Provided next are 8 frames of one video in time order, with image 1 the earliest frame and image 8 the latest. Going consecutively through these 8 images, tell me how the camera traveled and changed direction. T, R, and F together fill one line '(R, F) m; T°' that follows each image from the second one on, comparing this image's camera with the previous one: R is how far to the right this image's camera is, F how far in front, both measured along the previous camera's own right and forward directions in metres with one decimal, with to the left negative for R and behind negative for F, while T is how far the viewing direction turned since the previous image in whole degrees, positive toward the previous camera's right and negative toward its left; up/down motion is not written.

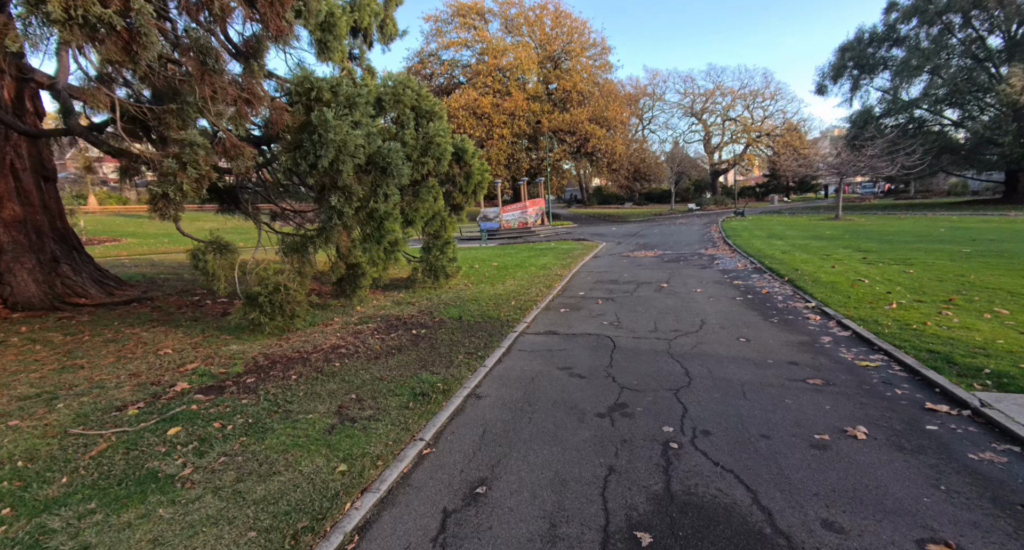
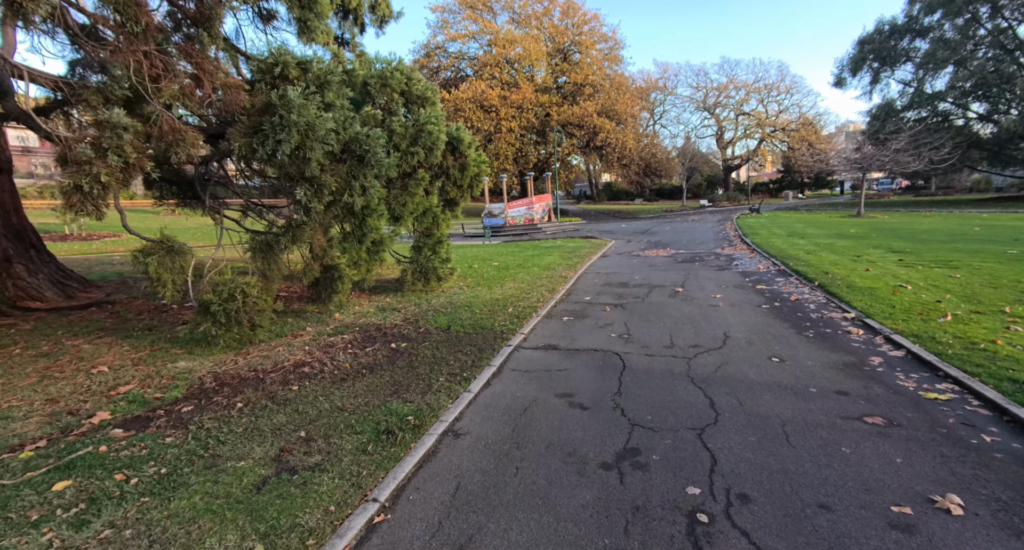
(+0.2, +0.8) m; -1°
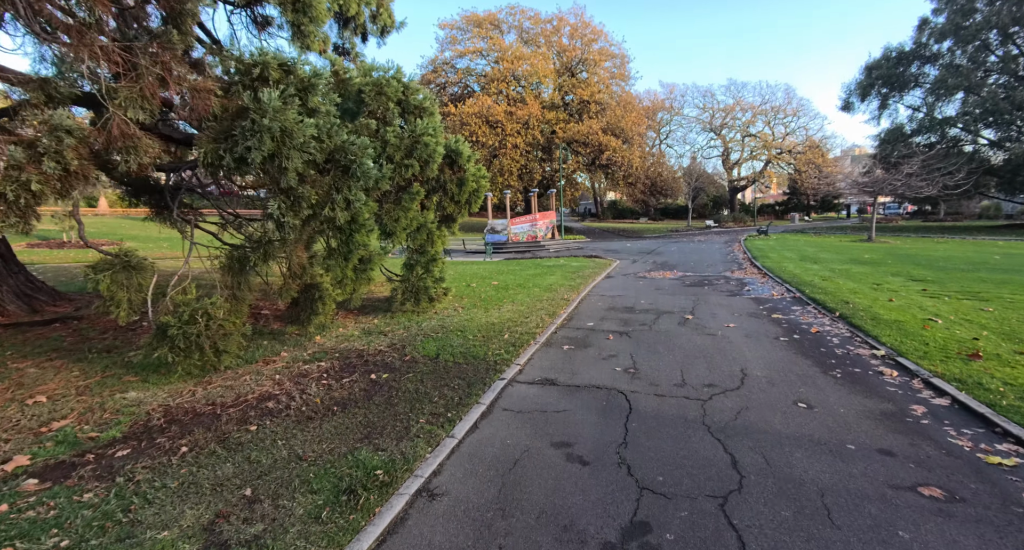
(+0.1, +0.5) m; 0°
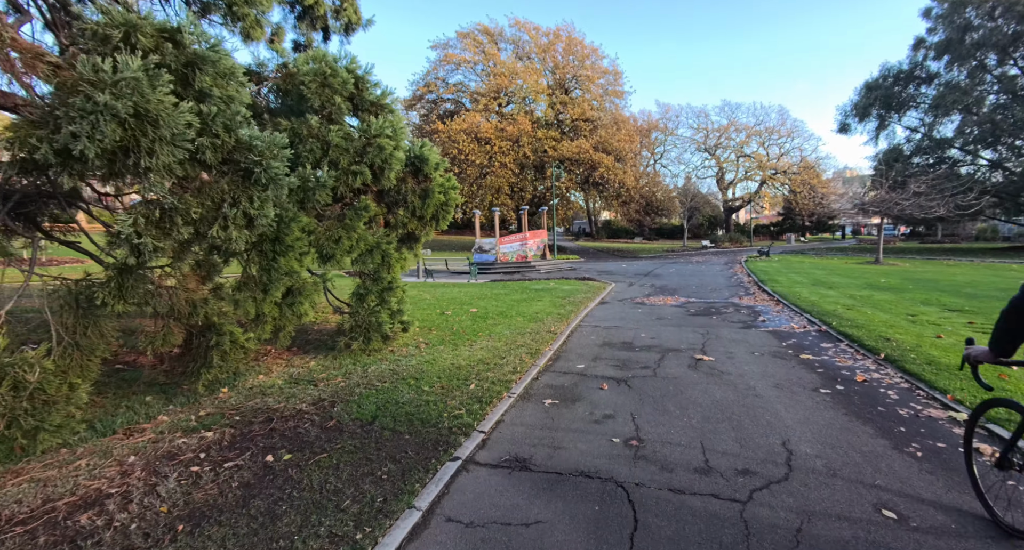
(+0.3, +1.4) m; +1°
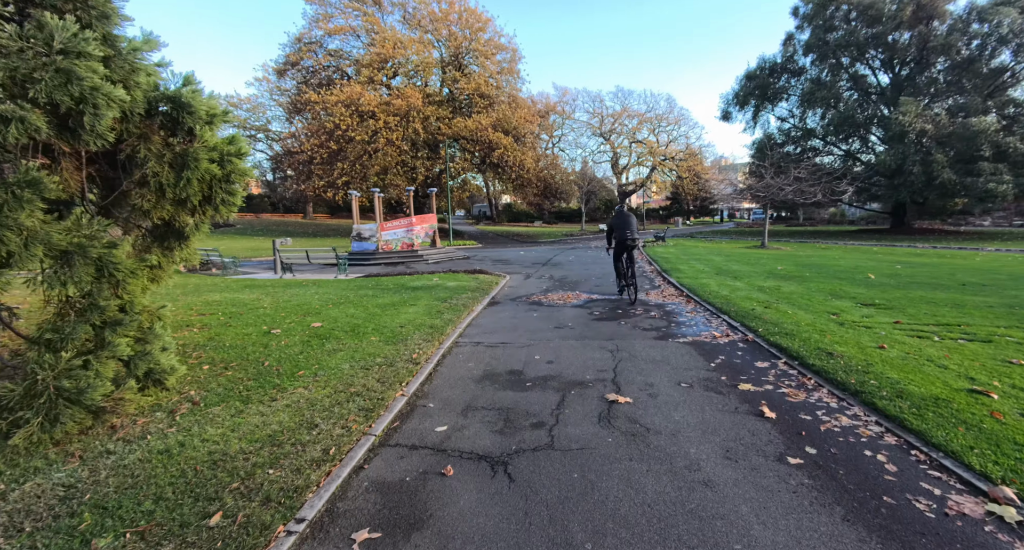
(+0.7, +2.2) m; +11°
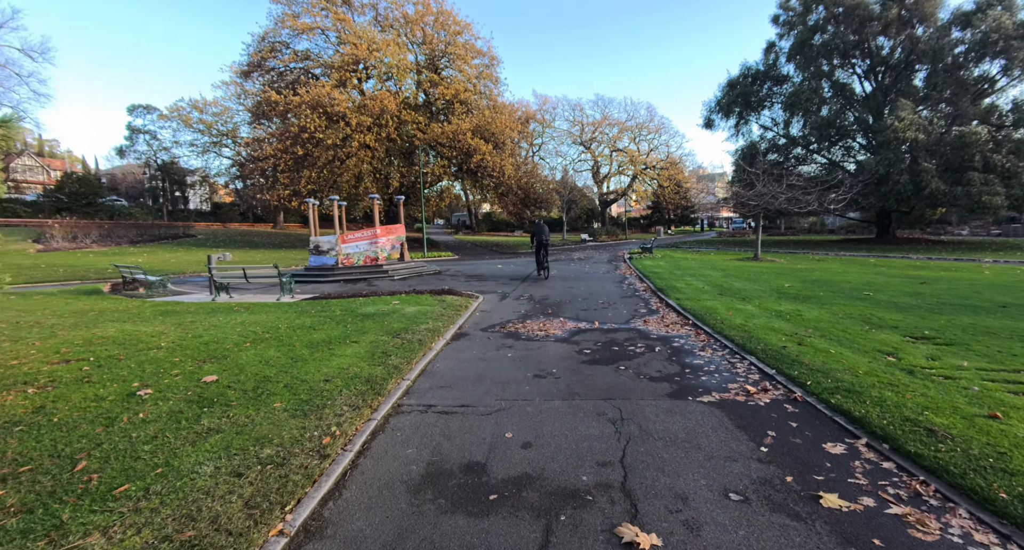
(+0.2, +1.9) m; +2°
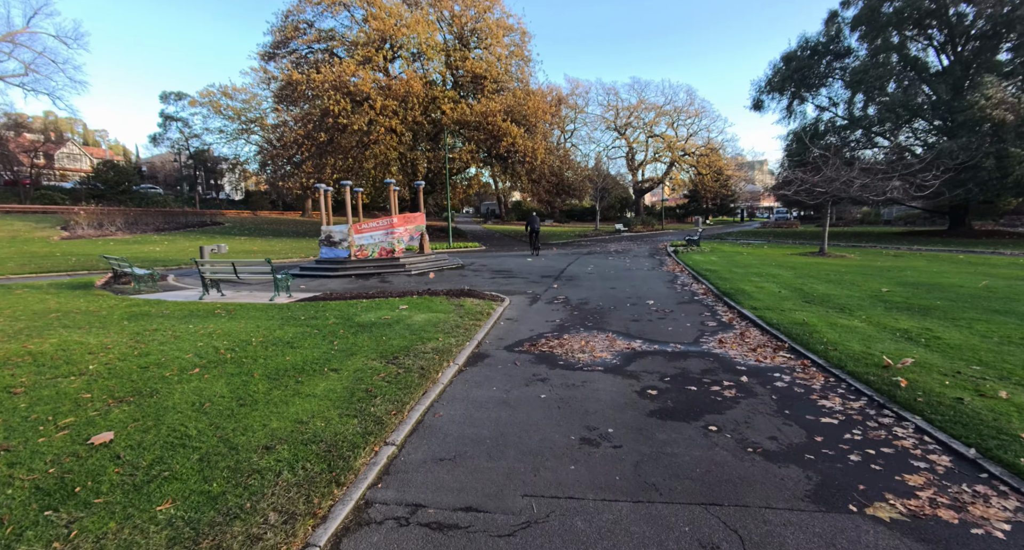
(-0.1, +2.0) m; -3°
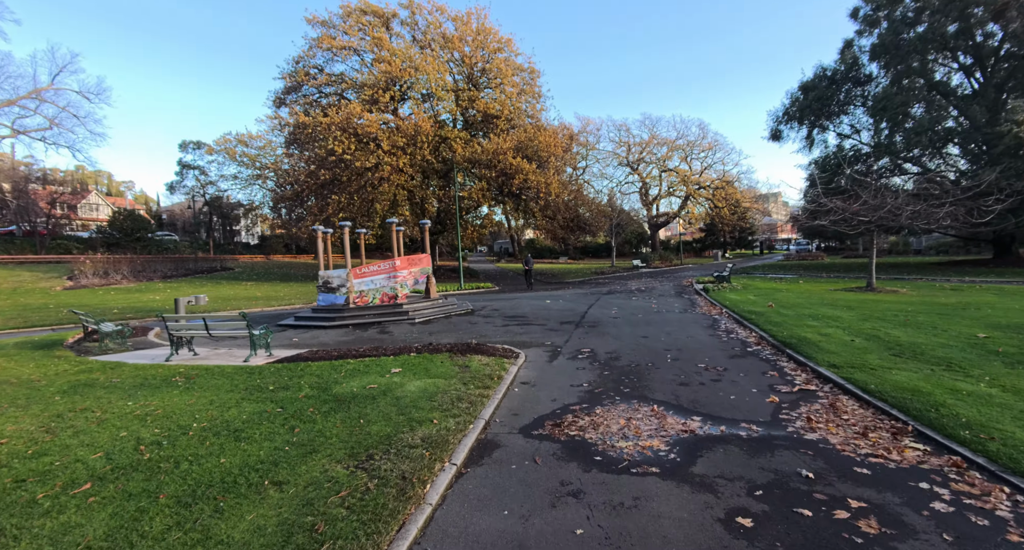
(0.0, +1.6) m; -2°
